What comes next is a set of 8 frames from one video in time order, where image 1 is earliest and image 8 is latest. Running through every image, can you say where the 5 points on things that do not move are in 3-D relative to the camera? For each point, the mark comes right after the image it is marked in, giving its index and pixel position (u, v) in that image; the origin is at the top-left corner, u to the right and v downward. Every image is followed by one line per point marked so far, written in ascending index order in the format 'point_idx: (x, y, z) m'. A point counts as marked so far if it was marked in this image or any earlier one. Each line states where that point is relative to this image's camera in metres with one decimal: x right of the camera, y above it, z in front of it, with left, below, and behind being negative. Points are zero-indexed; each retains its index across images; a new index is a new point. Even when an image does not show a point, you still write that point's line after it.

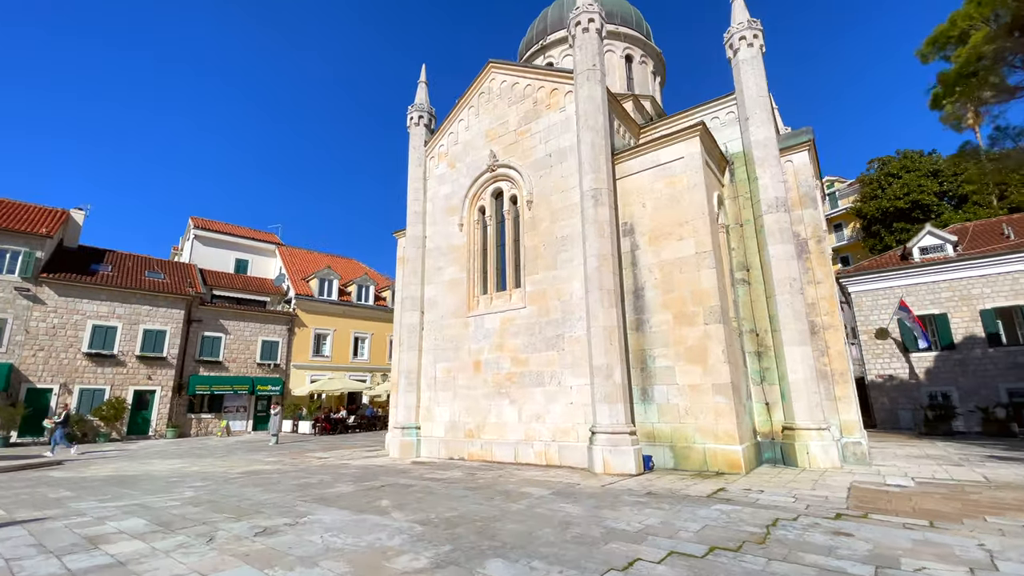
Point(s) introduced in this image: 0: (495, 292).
0: (-0.5, -0.1, +12.8) m
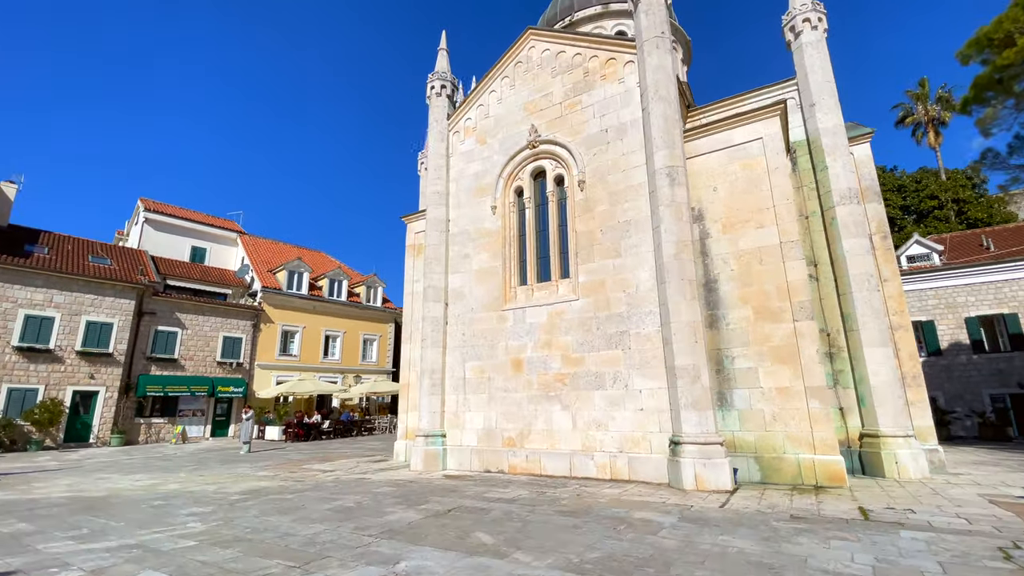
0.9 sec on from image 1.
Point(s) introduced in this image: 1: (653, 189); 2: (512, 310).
0: (+0.6, +0.1, +11.4) m
1: (+2.9, +2.0, +9.7) m
2: (0.0, -0.5, +11.2) m
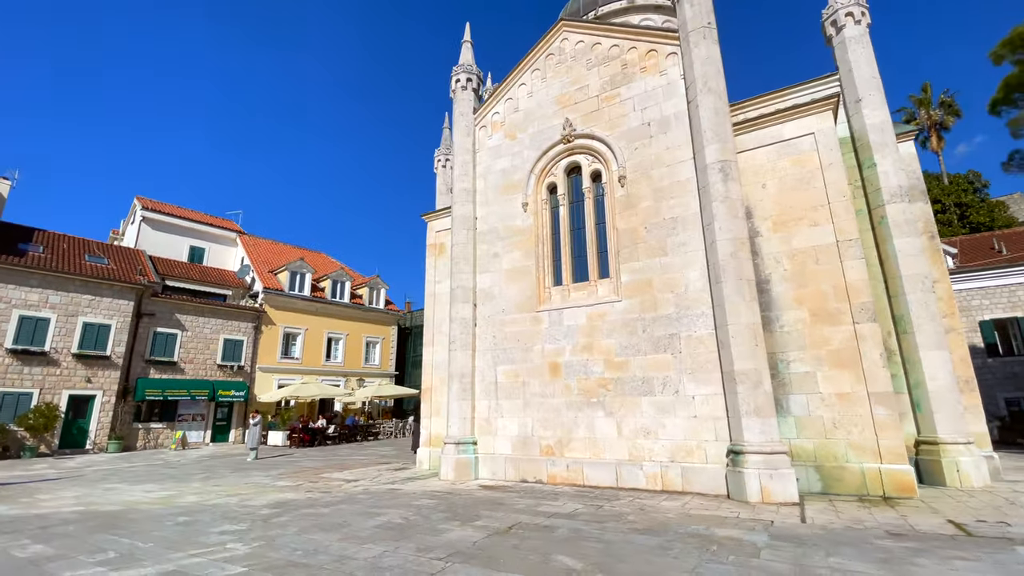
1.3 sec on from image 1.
0: (+1.4, +0.1, +10.9) m
1: (+3.7, +2.0, +9.3) m
2: (+0.8, -0.5, +10.7) m
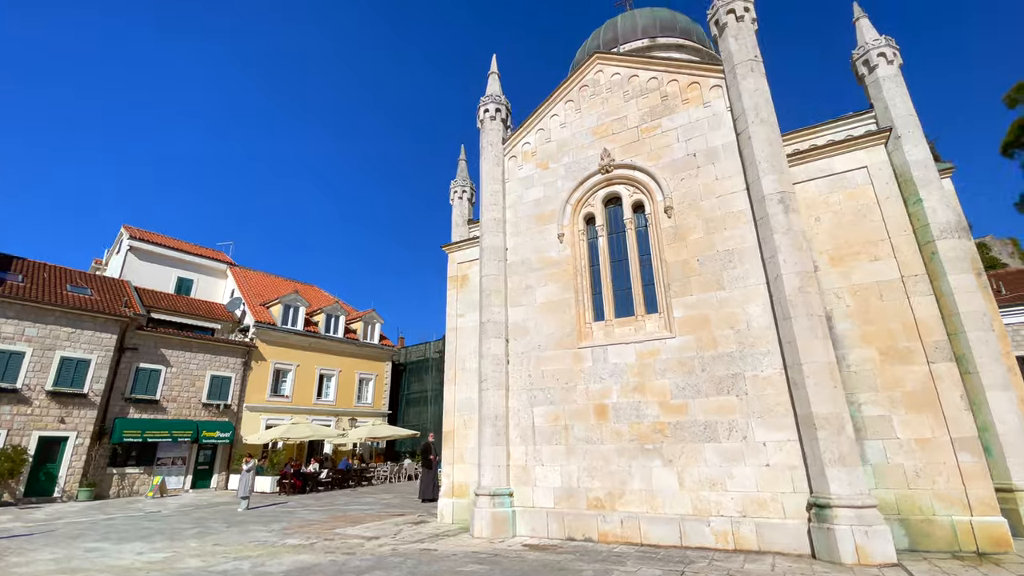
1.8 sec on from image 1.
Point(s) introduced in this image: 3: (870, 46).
0: (+2.2, -0.6, +10.3) m
1: (+4.7, +1.3, +8.9) m
2: (+1.7, -1.3, +10.1) m
3: (+8.8, +6.0, +11.8) m
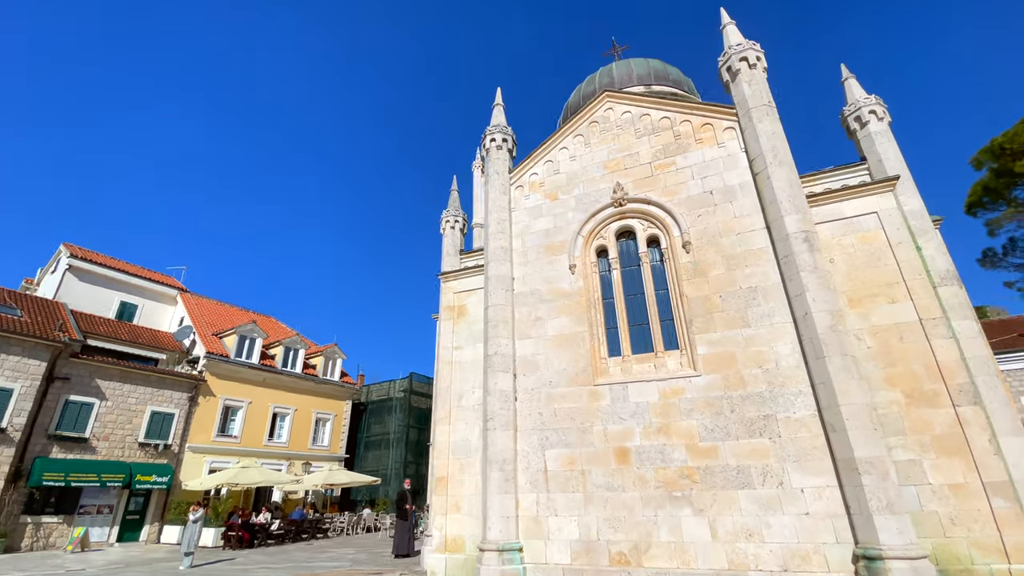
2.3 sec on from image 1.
0: (+2.5, -1.4, +9.8) m
1: (+5.1, +0.6, +8.8) m
2: (+1.9, -1.9, +9.5) m
3: (+9.1, +4.8, +12.5) m
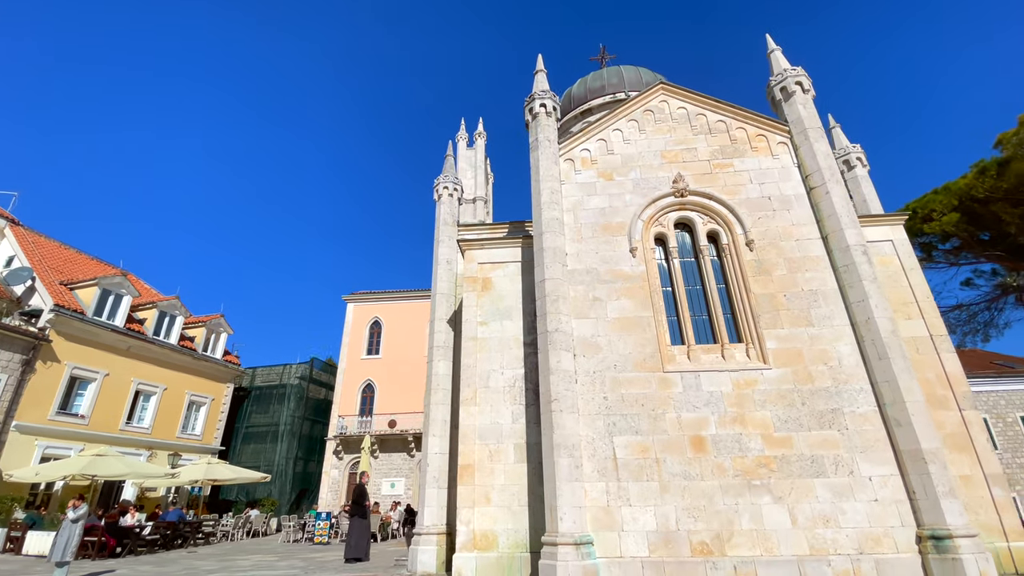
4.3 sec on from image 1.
0: (+3.8, -1.1, +9.8) m
1: (+6.8, +0.5, +9.6) m
2: (+3.3, -1.6, +9.3) m
3: (+10.1, +4.2, +14.4) m
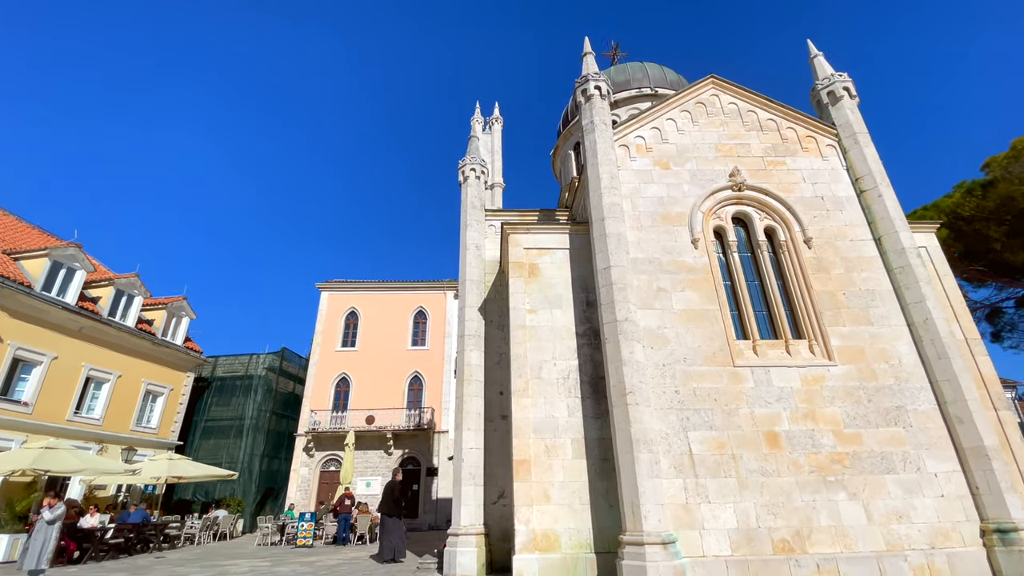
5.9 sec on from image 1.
0: (+5.0, -1.0, +9.7) m
1: (+8.1, +0.5, +9.8) m
2: (+4.5, -1.5, +9.1) m
3: (+11.0, +4.0, +15.0) m
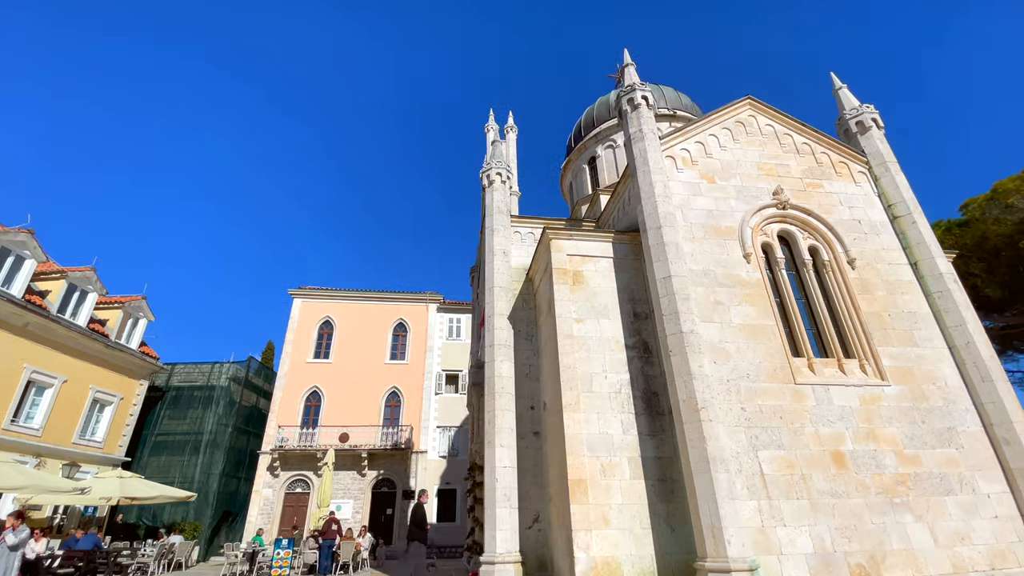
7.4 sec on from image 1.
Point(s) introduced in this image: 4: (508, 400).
0: (+6.0, -1.4, +9.6) m
1: (+9.1, 0.0, +10.1) m
2: (+5.6, -1.8, +8.9) m
3: (+11.7, +3.2, +15.7) m
4: (-0.1, -2.5, +10.6) m
